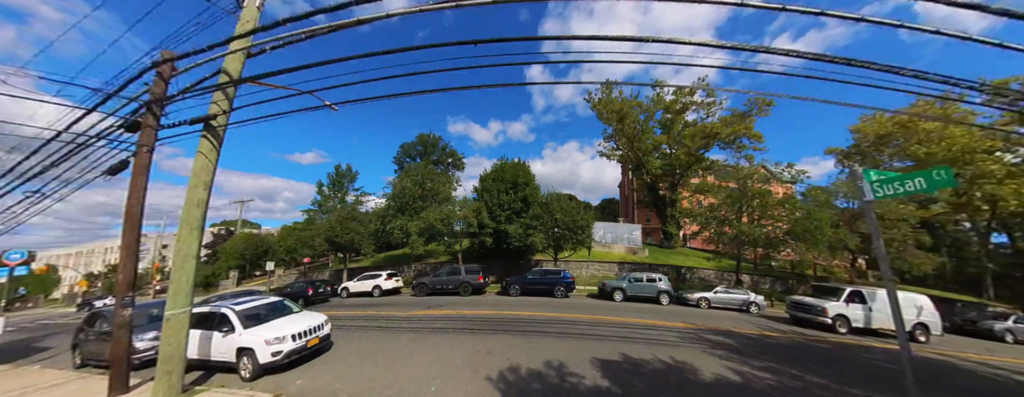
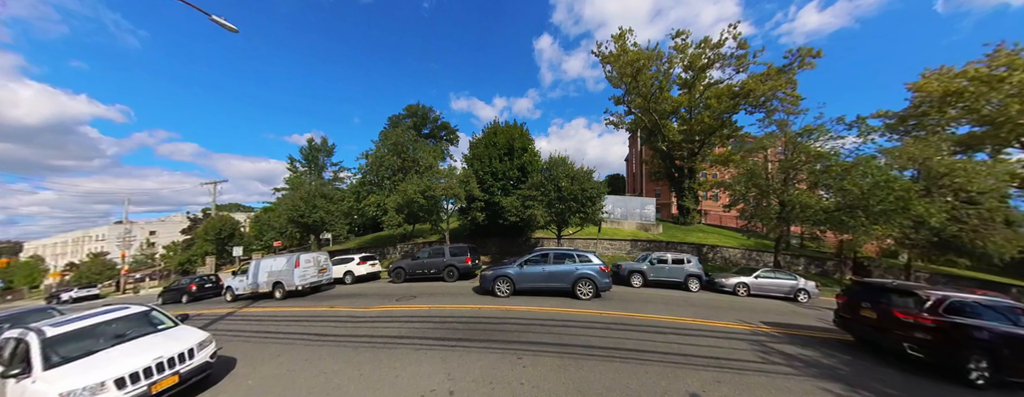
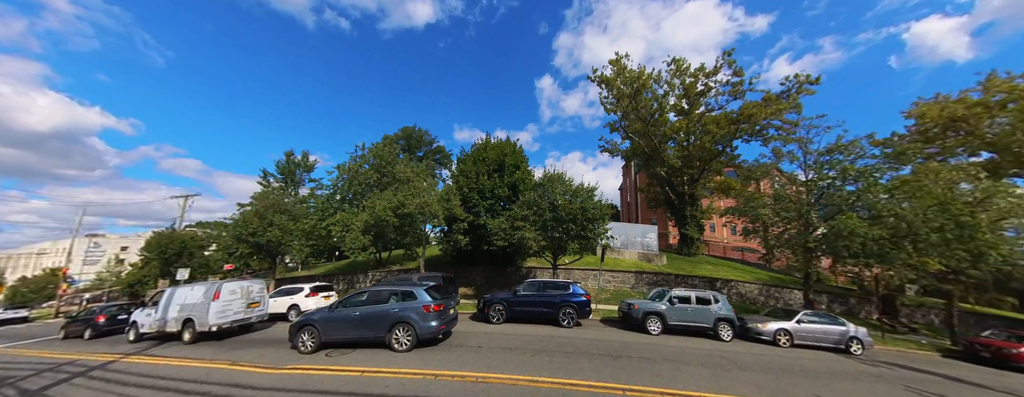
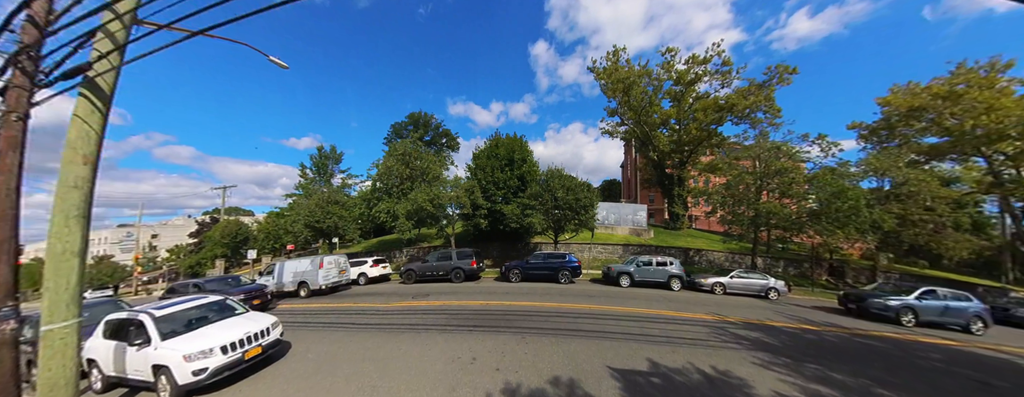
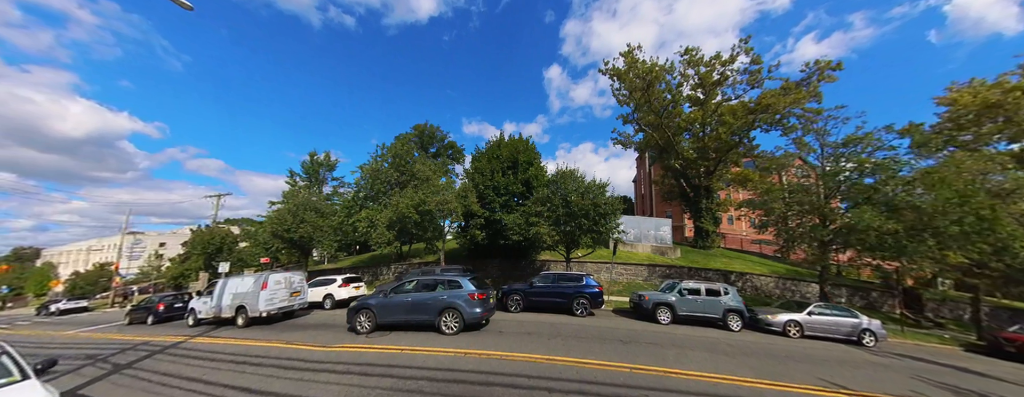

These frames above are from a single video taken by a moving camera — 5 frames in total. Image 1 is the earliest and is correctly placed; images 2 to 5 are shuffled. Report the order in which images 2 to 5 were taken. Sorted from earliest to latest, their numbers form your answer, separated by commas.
4, 2, 5, 3
